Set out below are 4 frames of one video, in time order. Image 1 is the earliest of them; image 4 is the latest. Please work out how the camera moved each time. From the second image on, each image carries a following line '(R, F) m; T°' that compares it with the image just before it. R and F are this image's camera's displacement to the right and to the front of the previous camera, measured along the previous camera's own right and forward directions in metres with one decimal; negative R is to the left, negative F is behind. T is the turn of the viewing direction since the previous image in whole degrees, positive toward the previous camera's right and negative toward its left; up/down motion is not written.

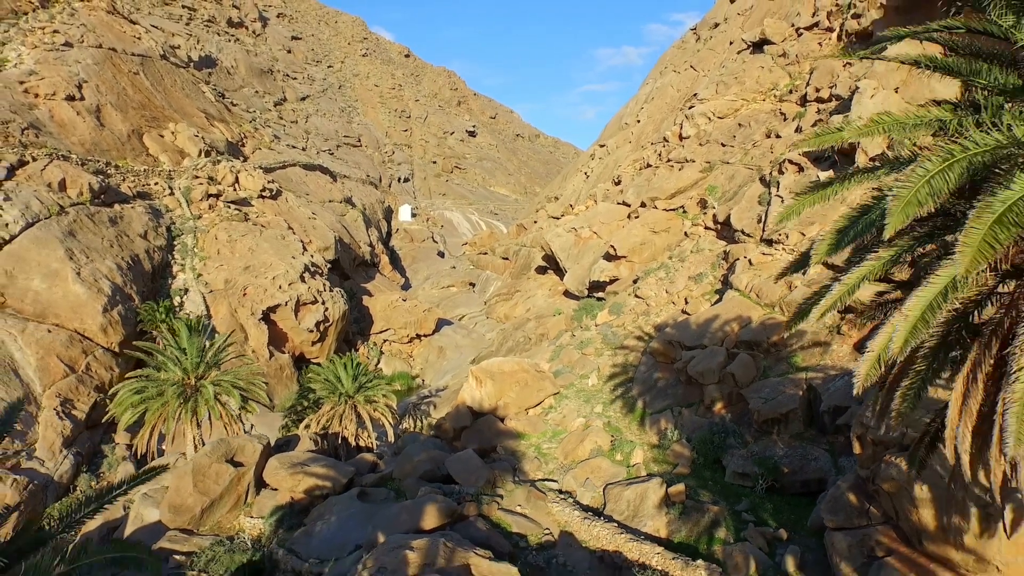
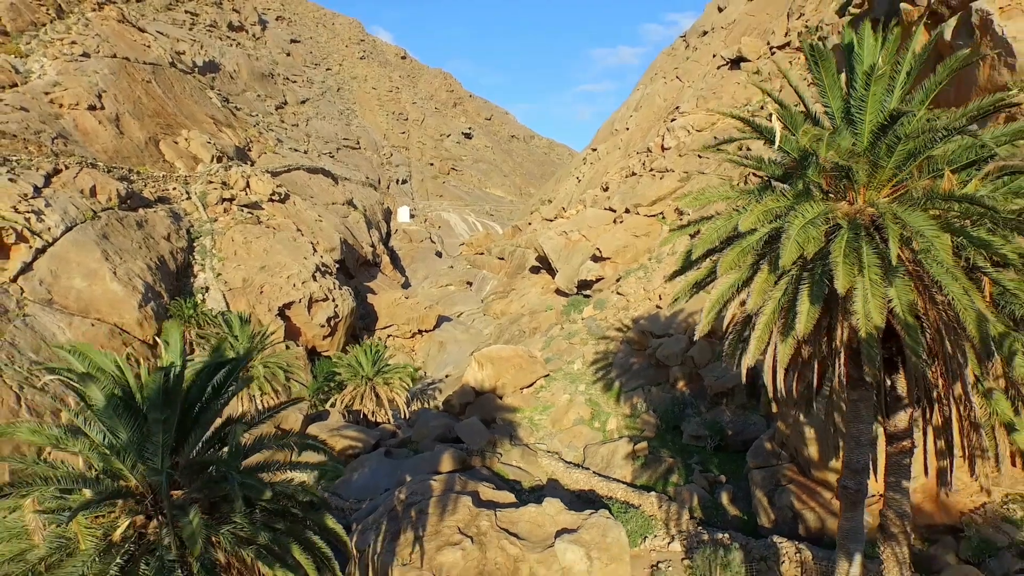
(-0.1, -2.8) m; 0°
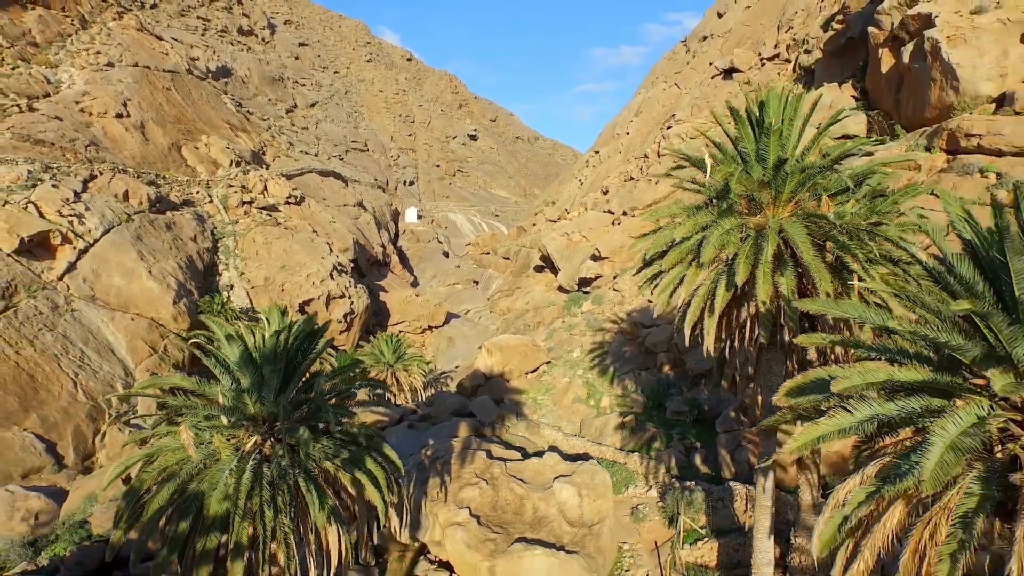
(0.0, -2.3) m; 0°
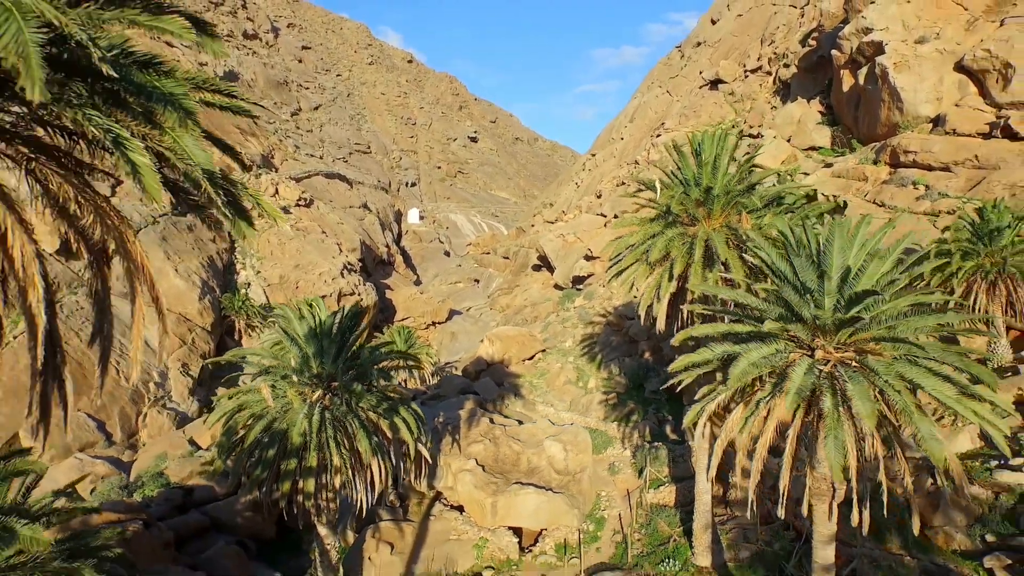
(0.0, -2.6) m; 0°
